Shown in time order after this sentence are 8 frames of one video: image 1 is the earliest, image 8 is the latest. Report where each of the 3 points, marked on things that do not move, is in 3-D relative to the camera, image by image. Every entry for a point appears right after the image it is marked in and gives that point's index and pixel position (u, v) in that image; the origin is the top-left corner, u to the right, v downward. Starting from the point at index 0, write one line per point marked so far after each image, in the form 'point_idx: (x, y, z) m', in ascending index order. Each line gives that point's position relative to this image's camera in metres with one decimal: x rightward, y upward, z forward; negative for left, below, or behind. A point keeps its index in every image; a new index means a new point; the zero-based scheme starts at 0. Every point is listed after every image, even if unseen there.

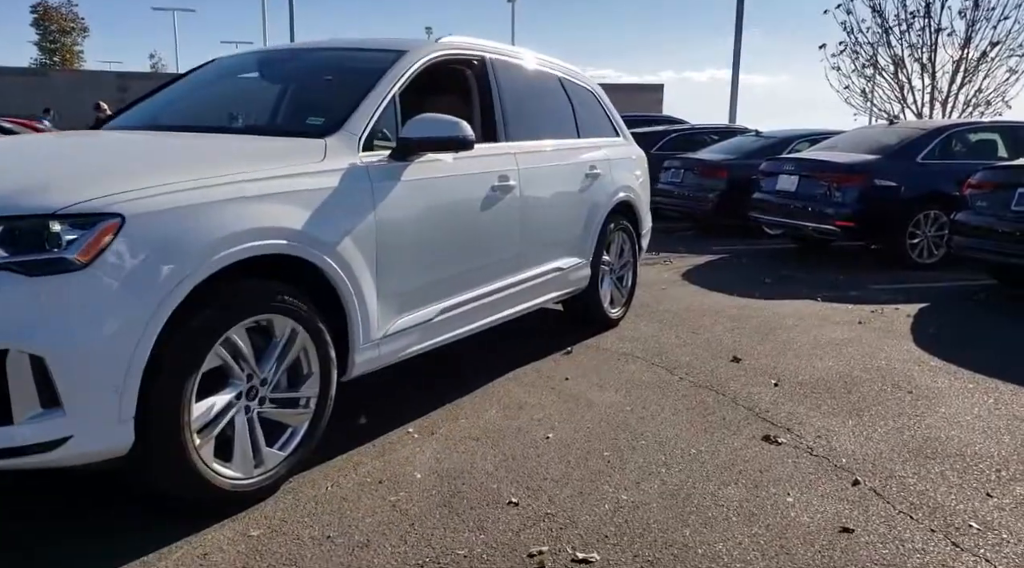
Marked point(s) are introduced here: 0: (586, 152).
0: (+0.5, +1.0, +5.6) m
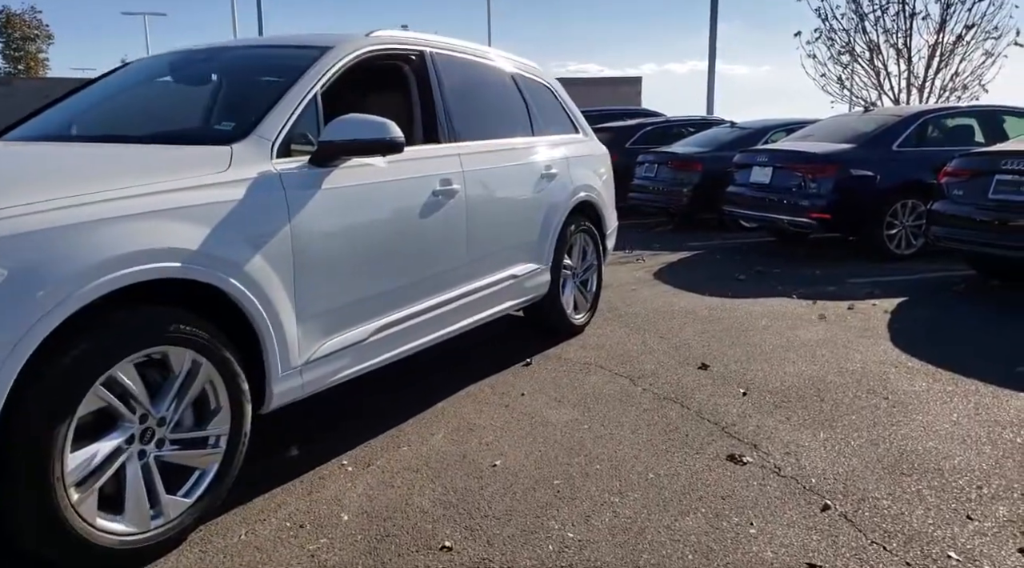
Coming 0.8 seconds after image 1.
0: (+0.2, +0.9, +5.3) m
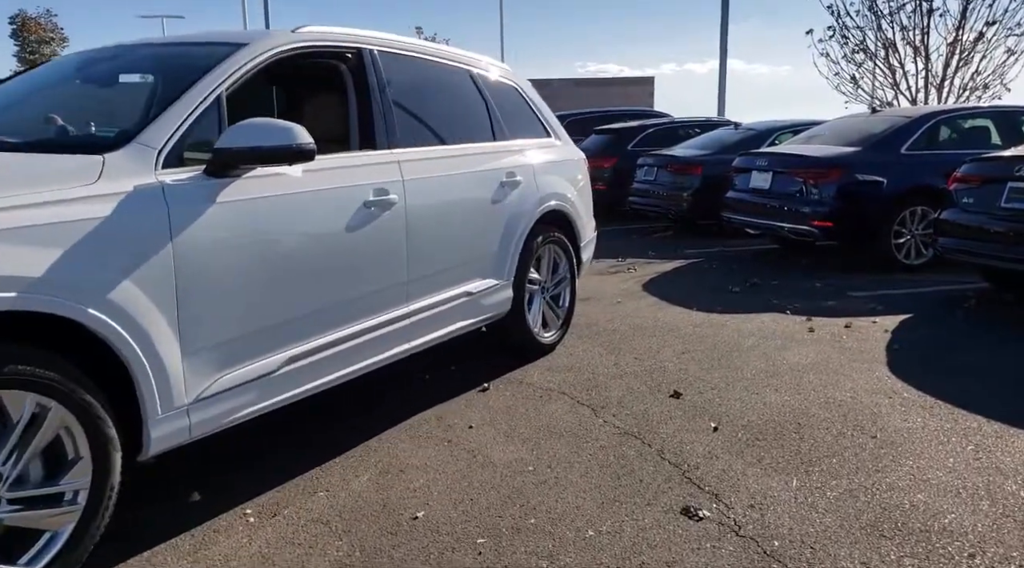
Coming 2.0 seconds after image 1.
0: (-0.1, +0.8, +4.9) m
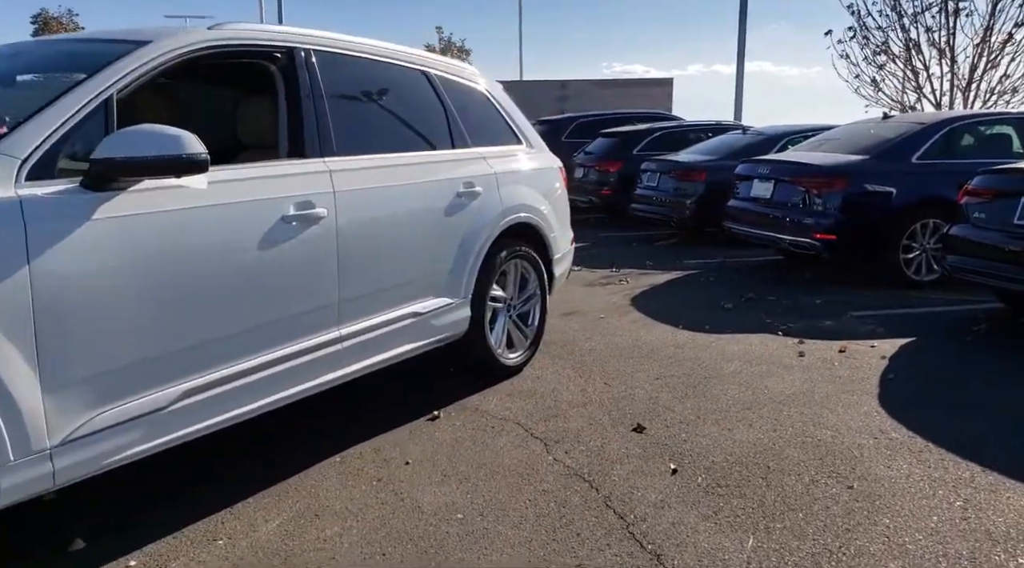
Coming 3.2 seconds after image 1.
0: (-0.3, +0.7, +4.5) m
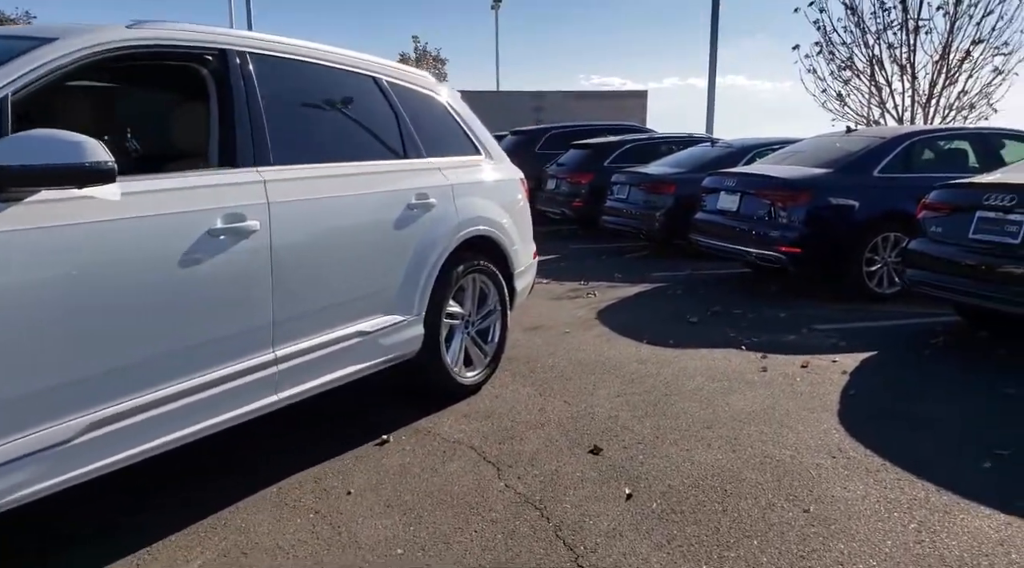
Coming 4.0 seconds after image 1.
0: (-0.6, +0.6, +4.4) m
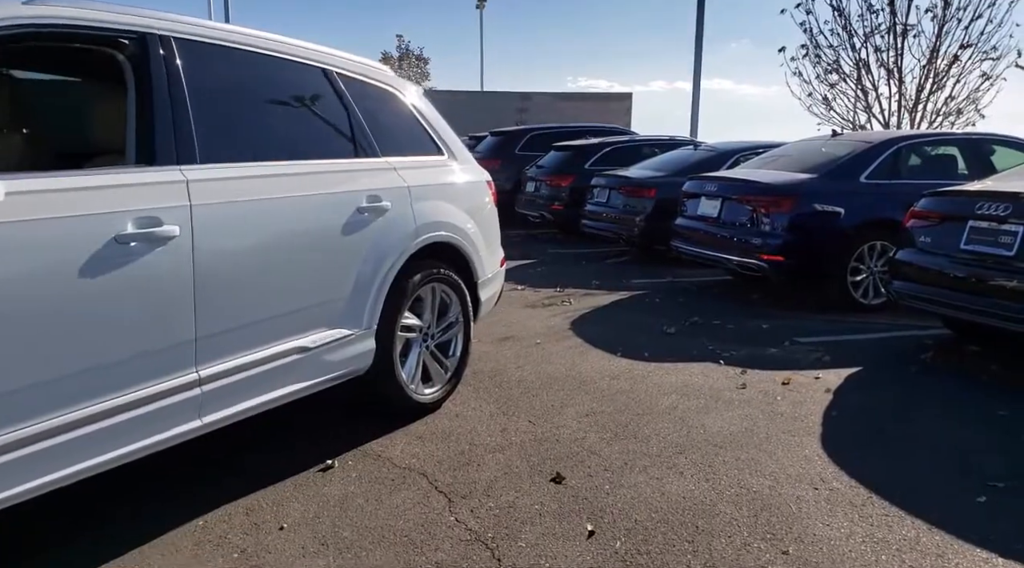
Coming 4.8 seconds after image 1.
0: (-0.8, +0.6, +4.0) m
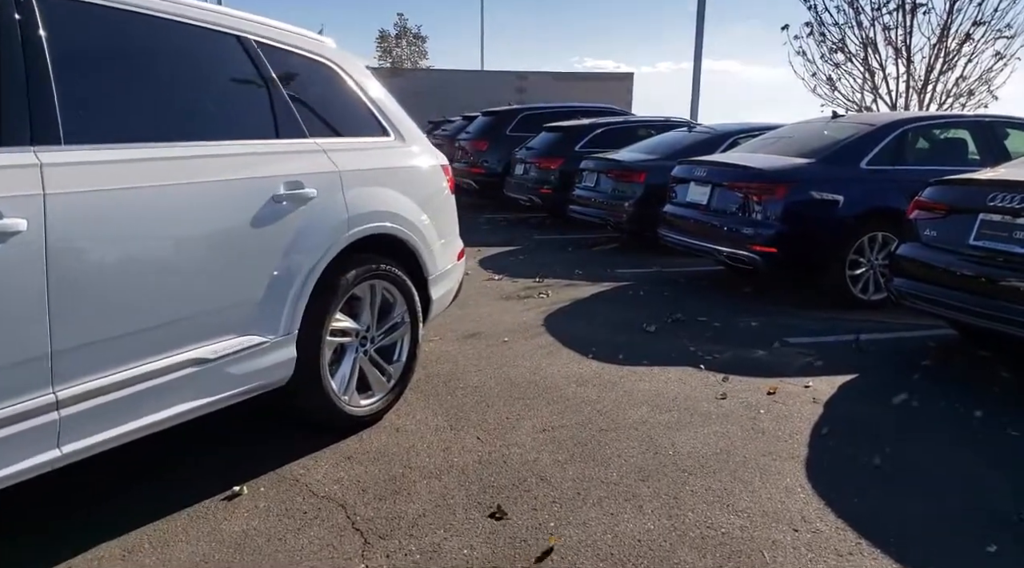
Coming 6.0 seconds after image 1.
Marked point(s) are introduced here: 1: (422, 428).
0: (-1.0, +0.6, +3.5) m
1: (-0.5, -0.8, +4.0) m
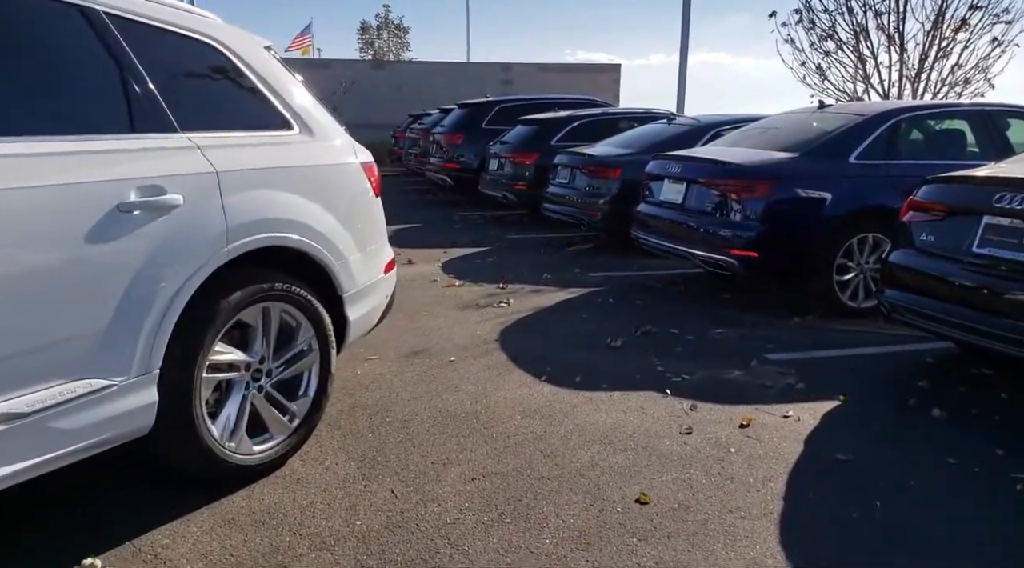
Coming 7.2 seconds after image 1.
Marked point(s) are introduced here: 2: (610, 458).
0: (-1.4, +0.5, +2.9) m
1: (-0.8, -0.9, +3.4) m
2: (+0.5, -0.8, +3.6) m
